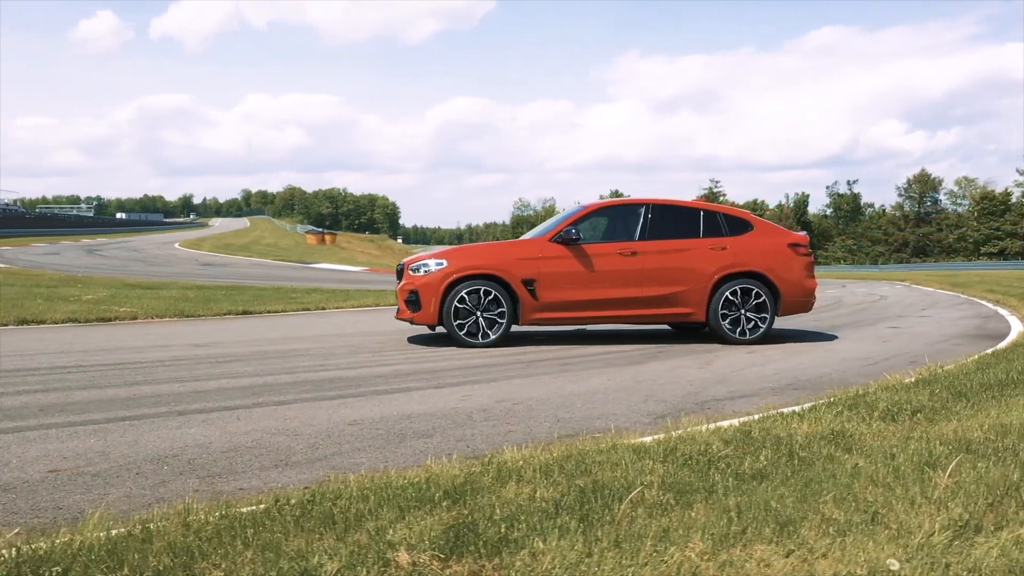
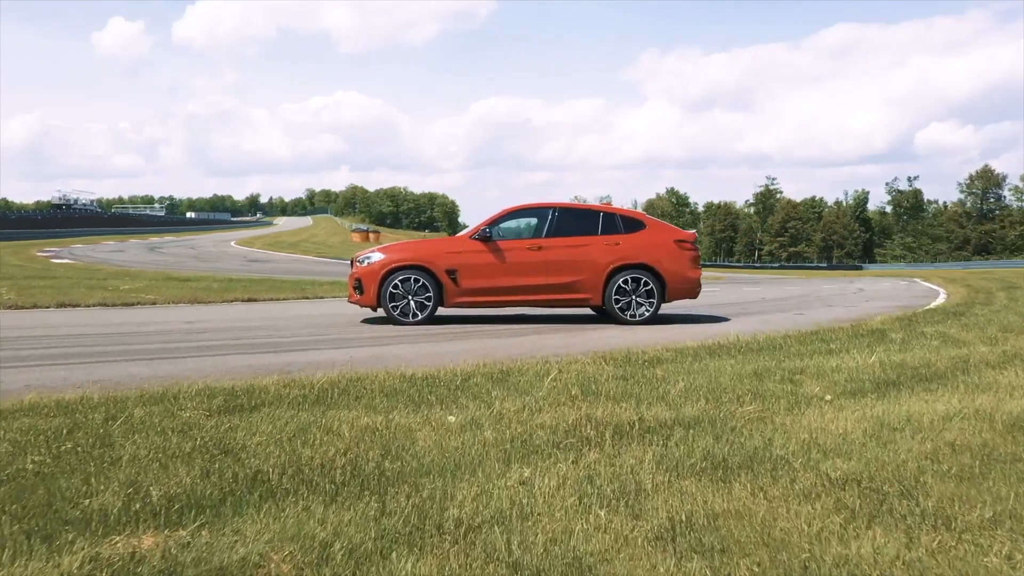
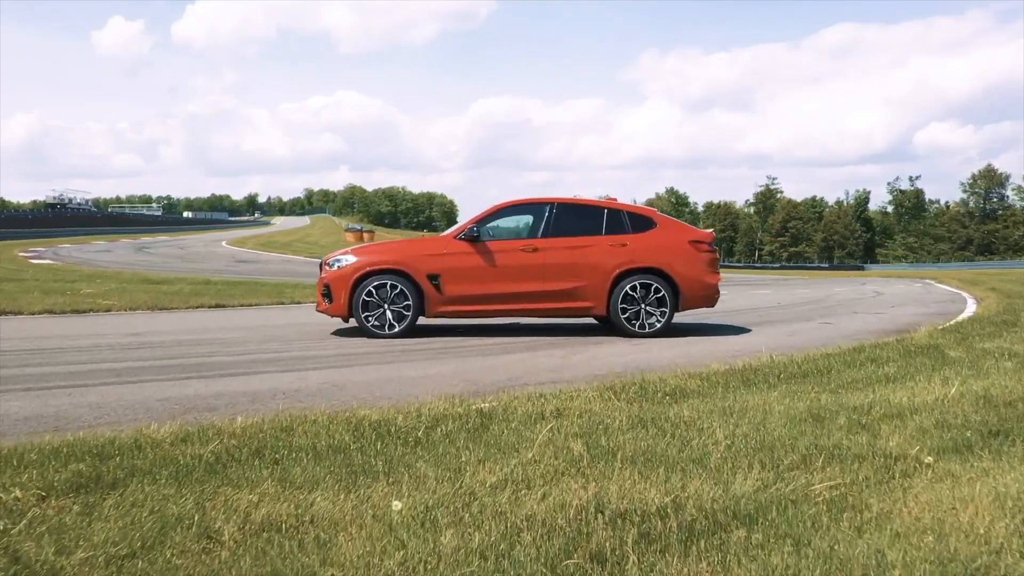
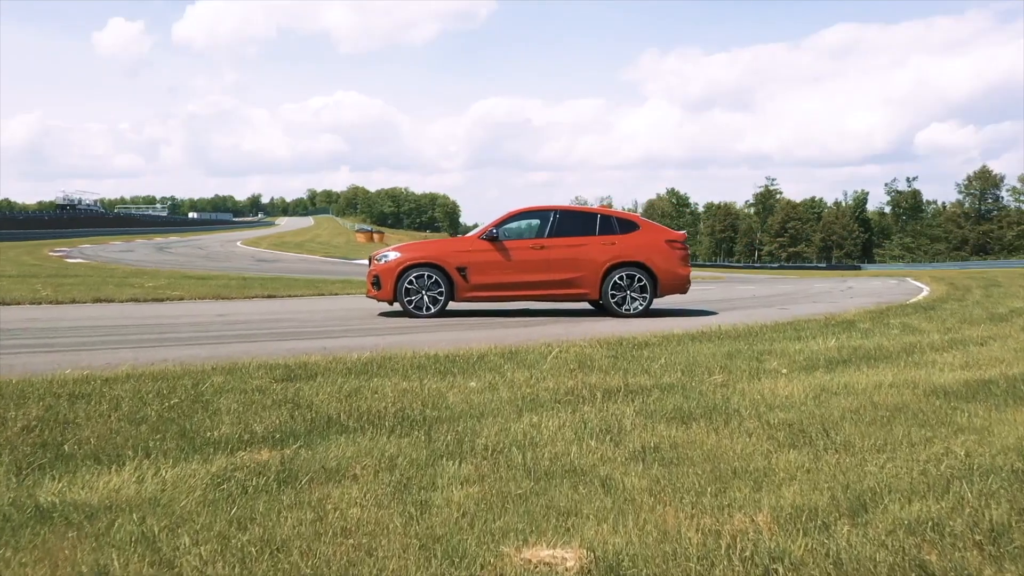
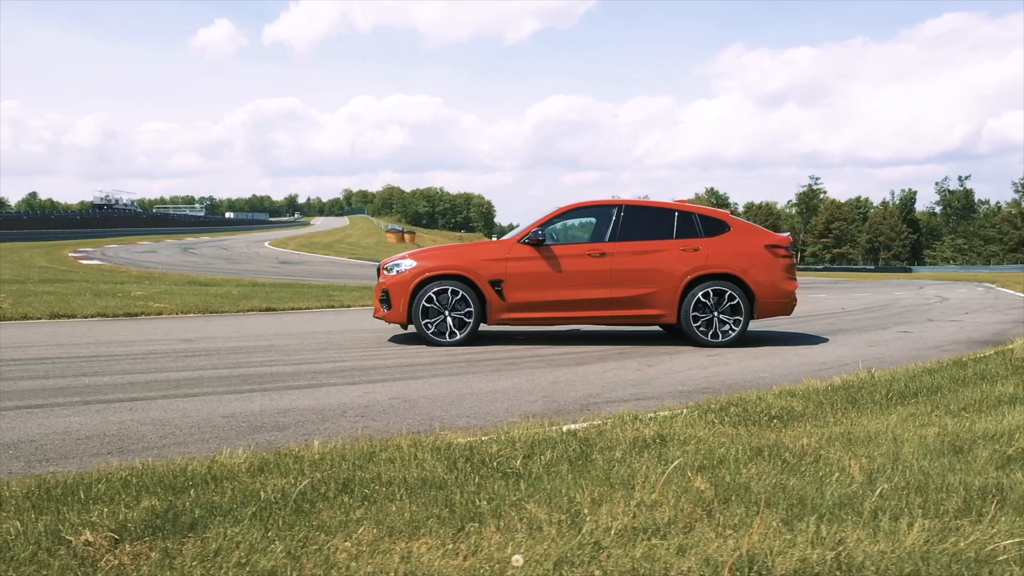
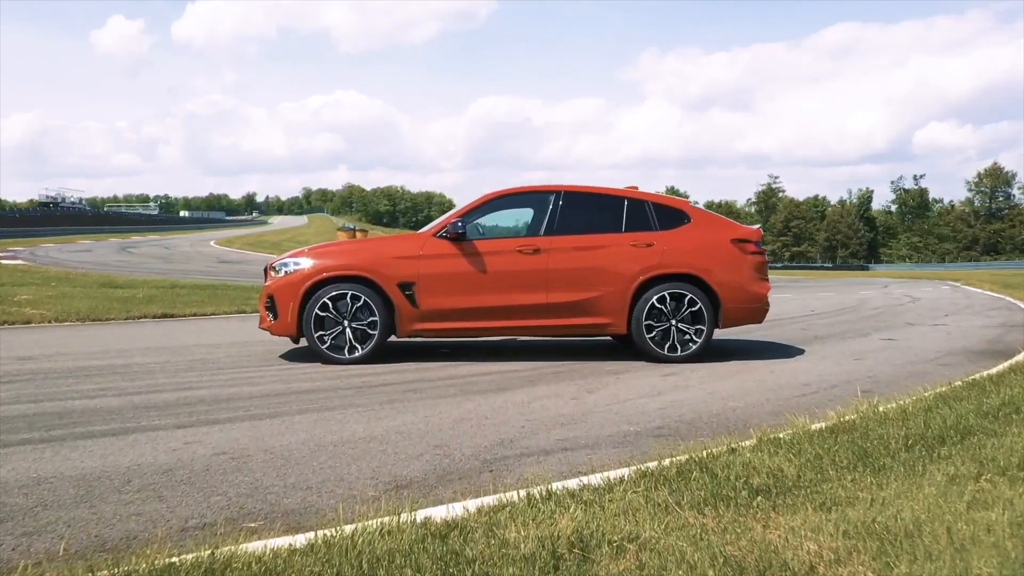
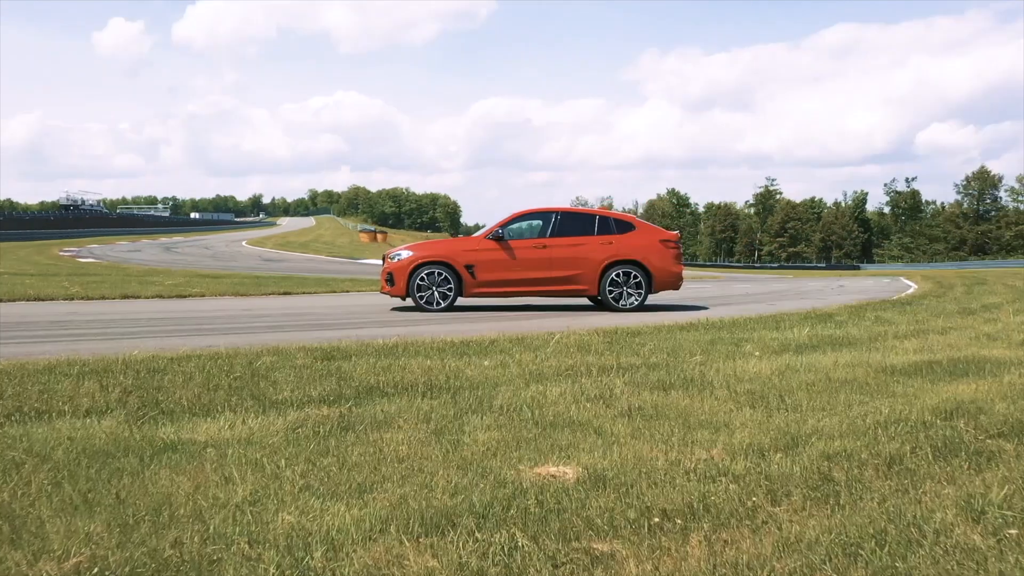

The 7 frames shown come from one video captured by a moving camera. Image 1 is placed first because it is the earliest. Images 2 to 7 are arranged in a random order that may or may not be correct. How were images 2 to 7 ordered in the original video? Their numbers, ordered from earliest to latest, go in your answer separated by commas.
5, 7, 4, 2, 3, 6
